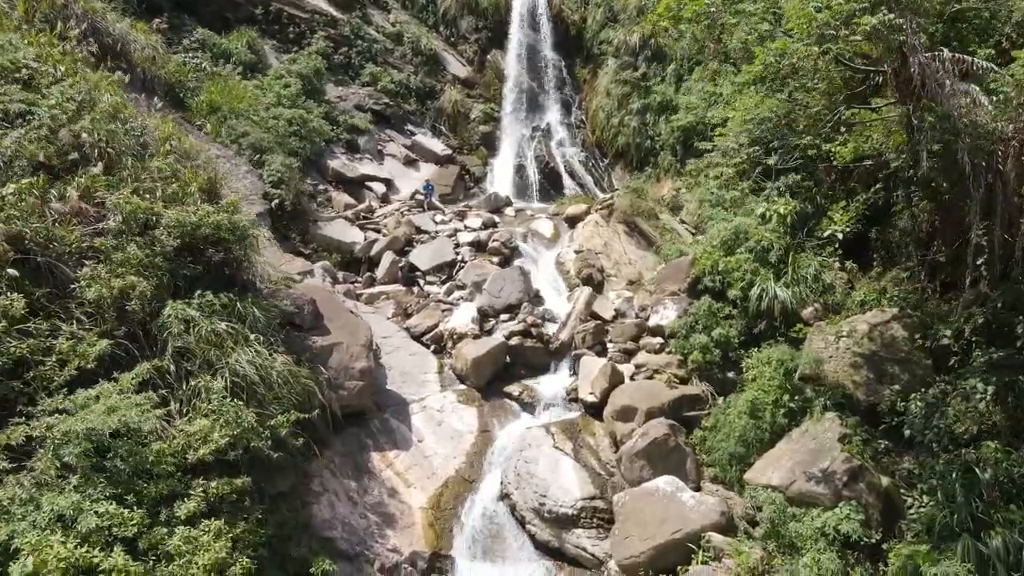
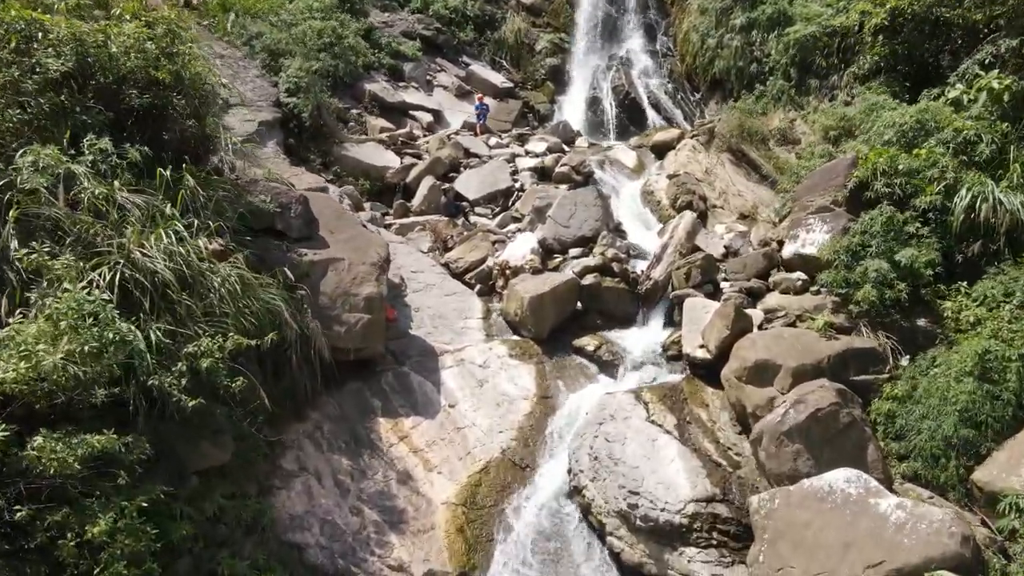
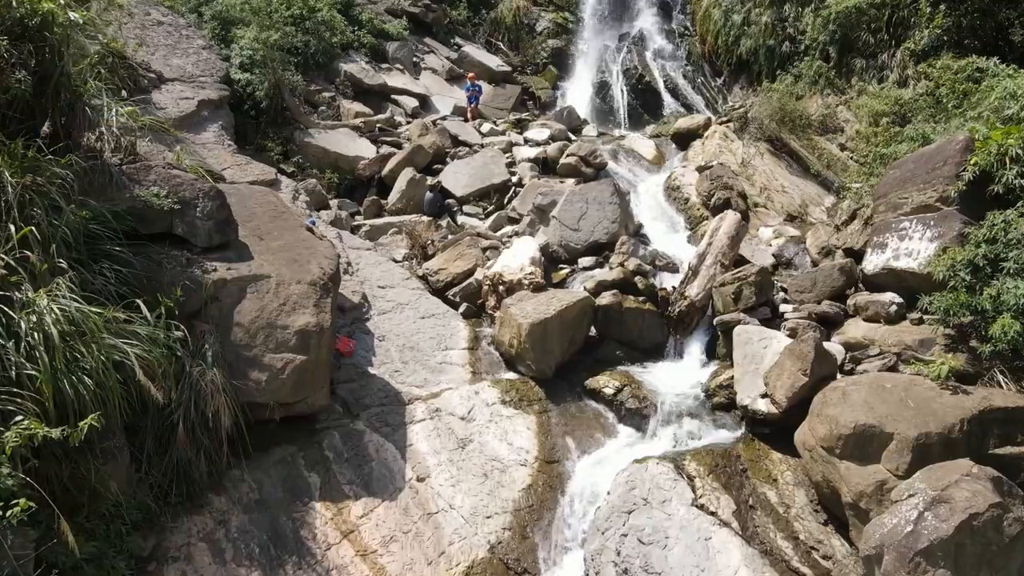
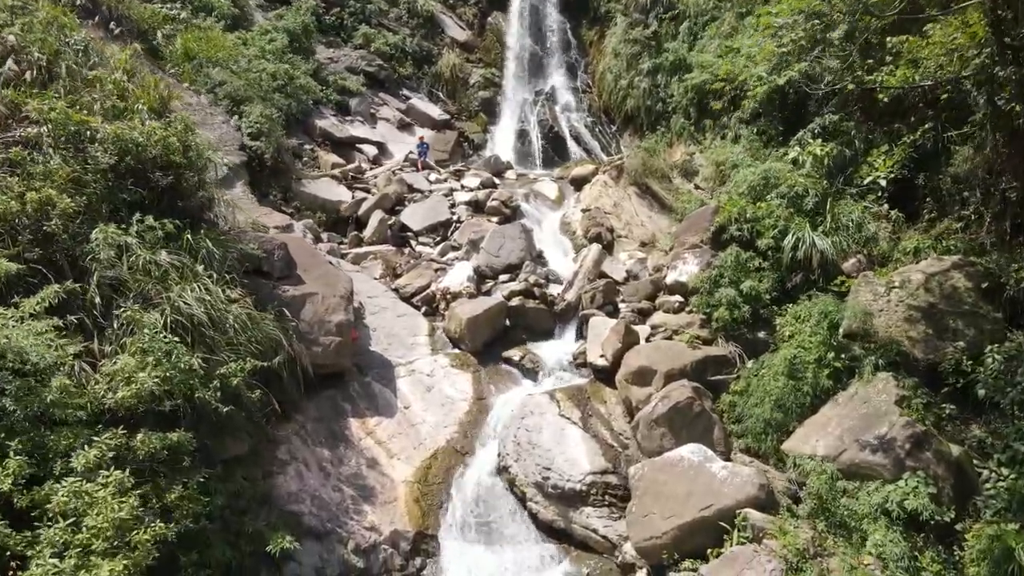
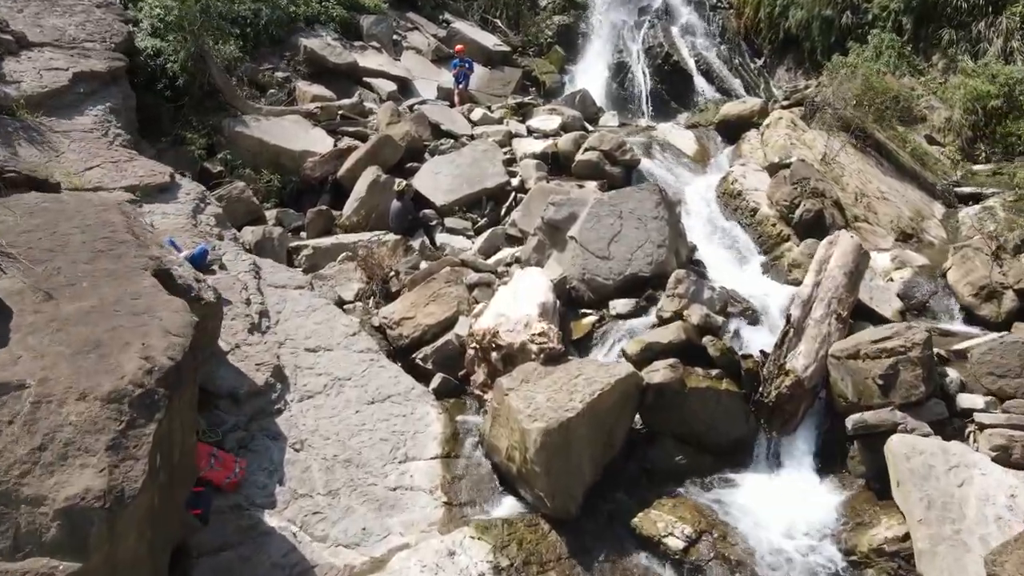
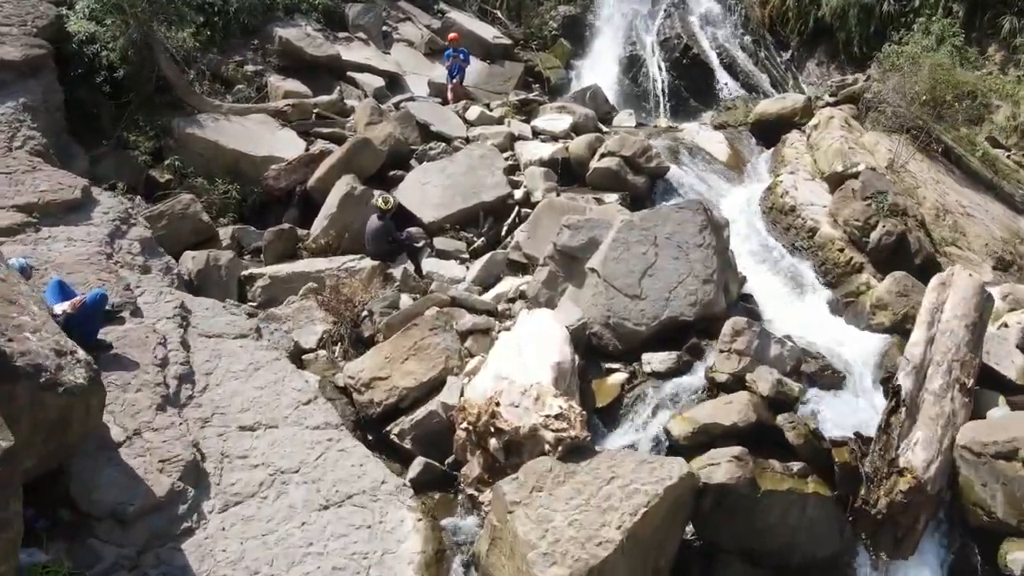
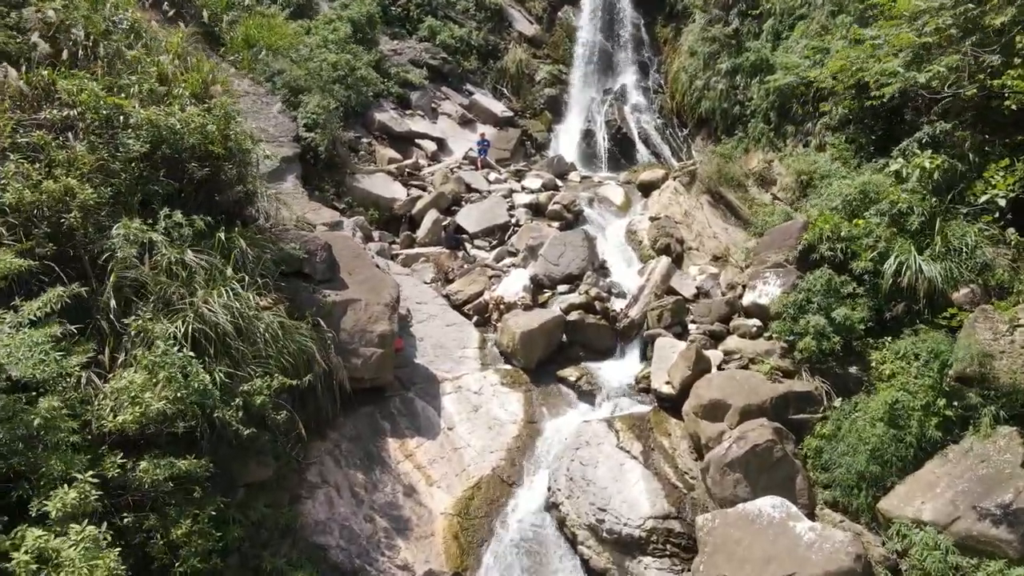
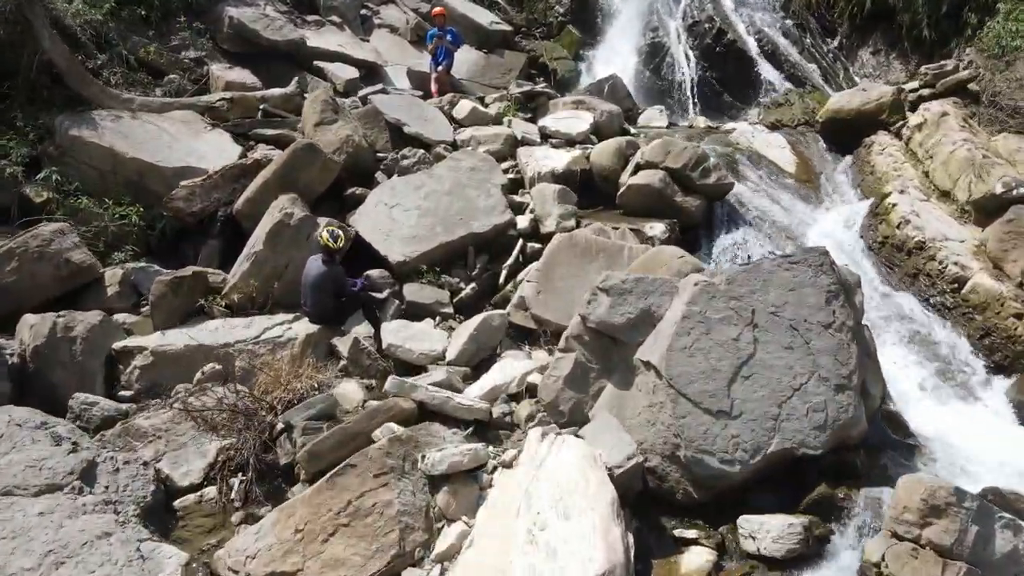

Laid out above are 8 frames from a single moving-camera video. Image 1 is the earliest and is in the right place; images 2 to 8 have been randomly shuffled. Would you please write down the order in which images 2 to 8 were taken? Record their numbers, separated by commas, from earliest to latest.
4, 7, 2, 3, 5, 6, 8
